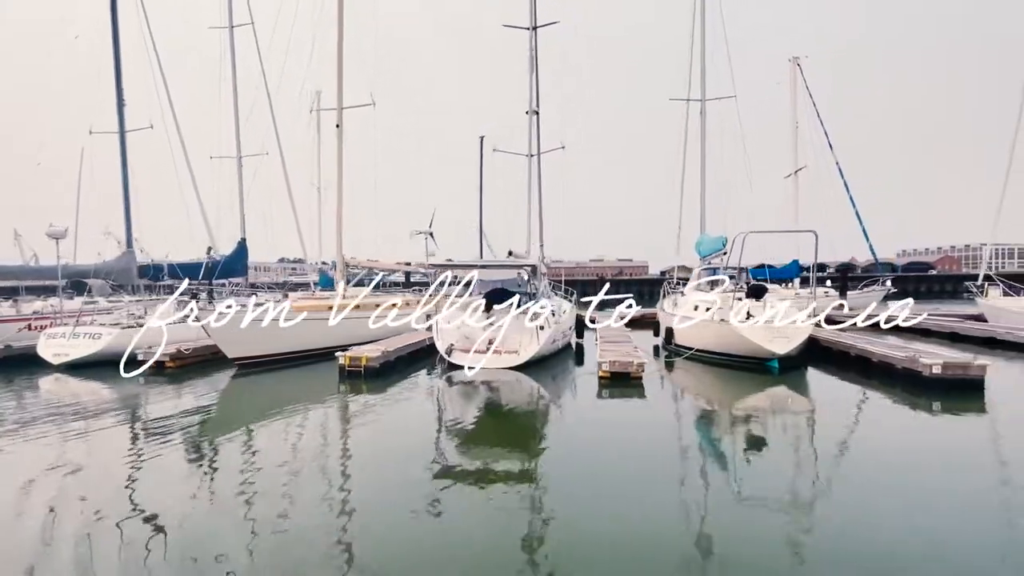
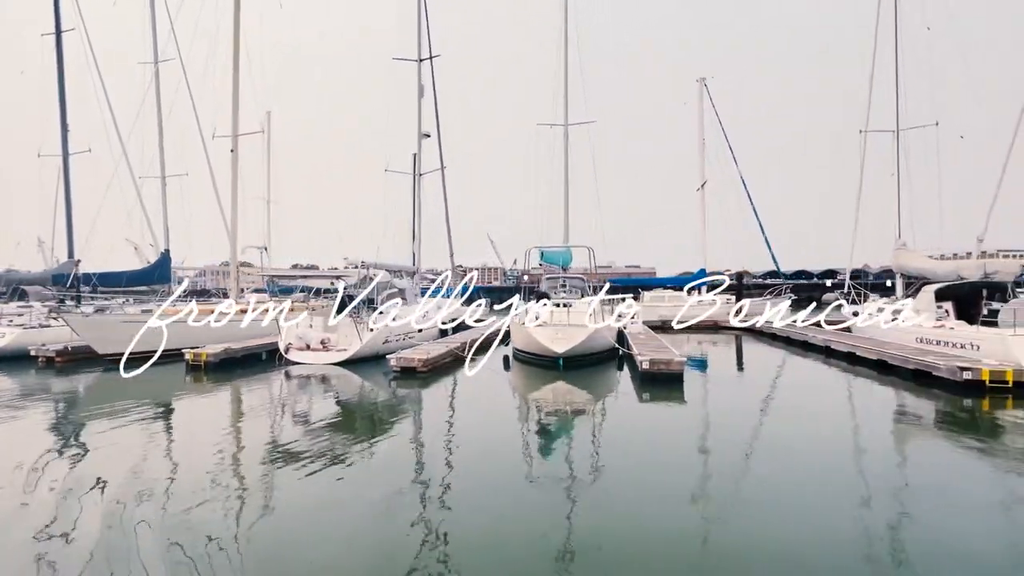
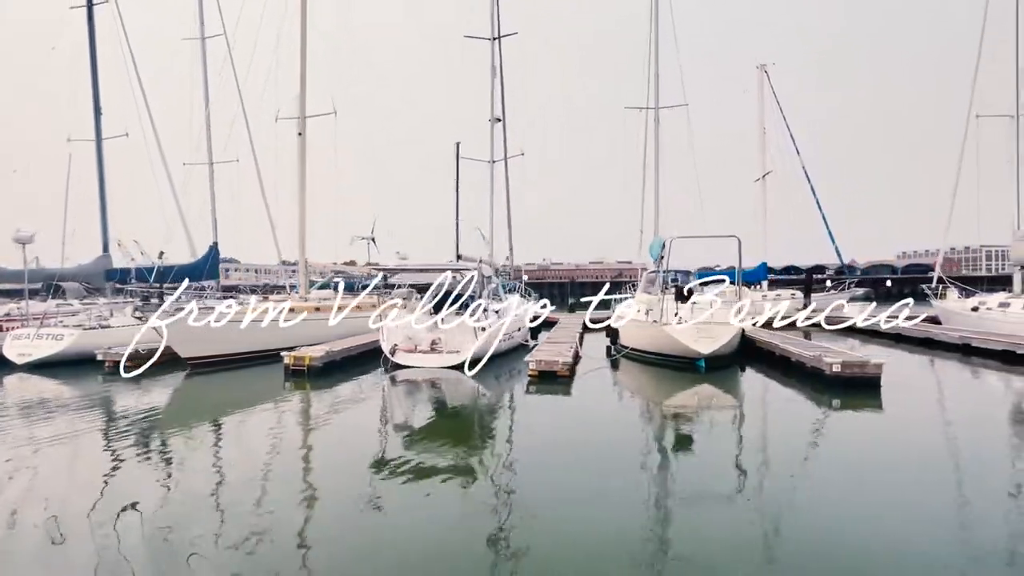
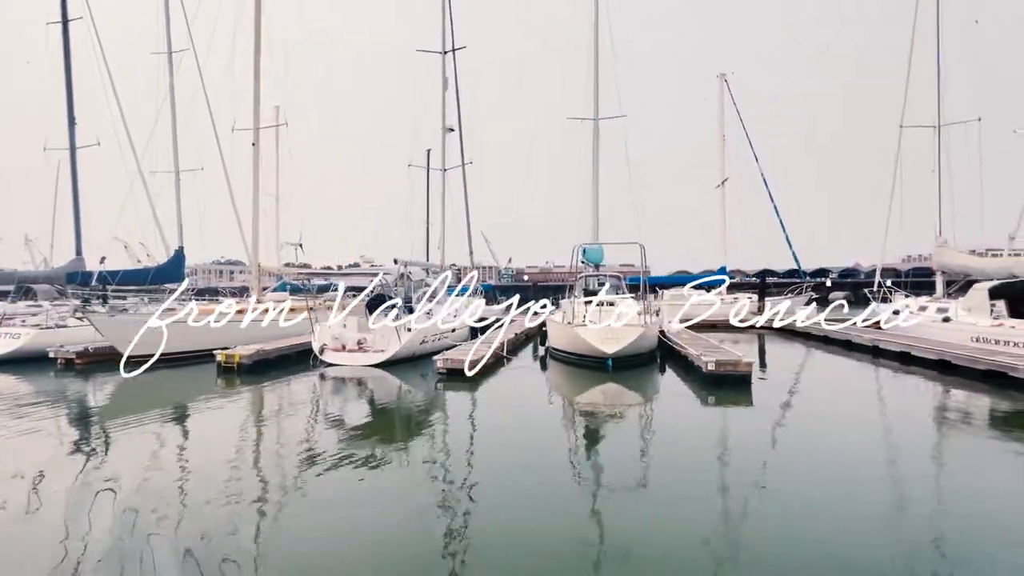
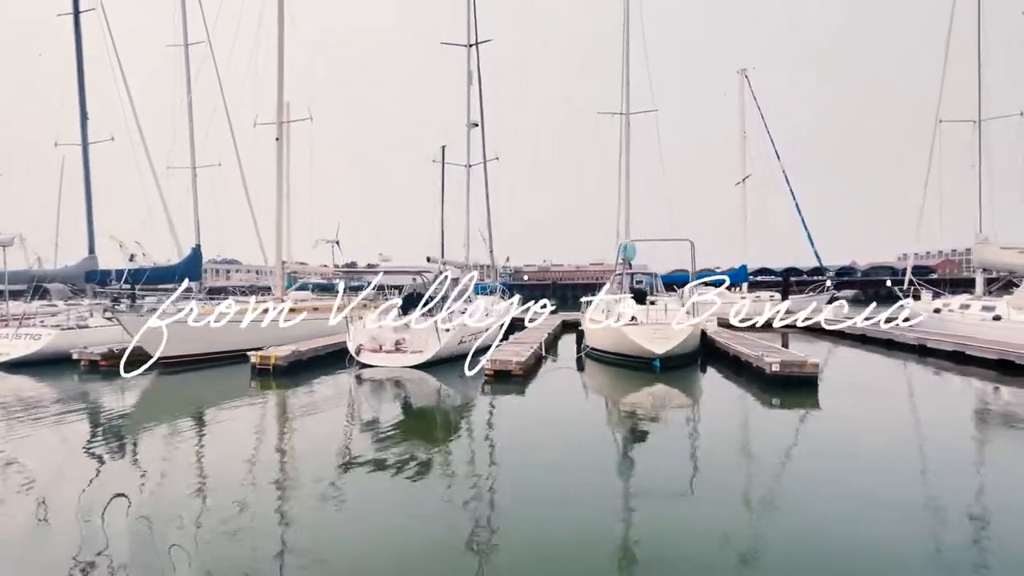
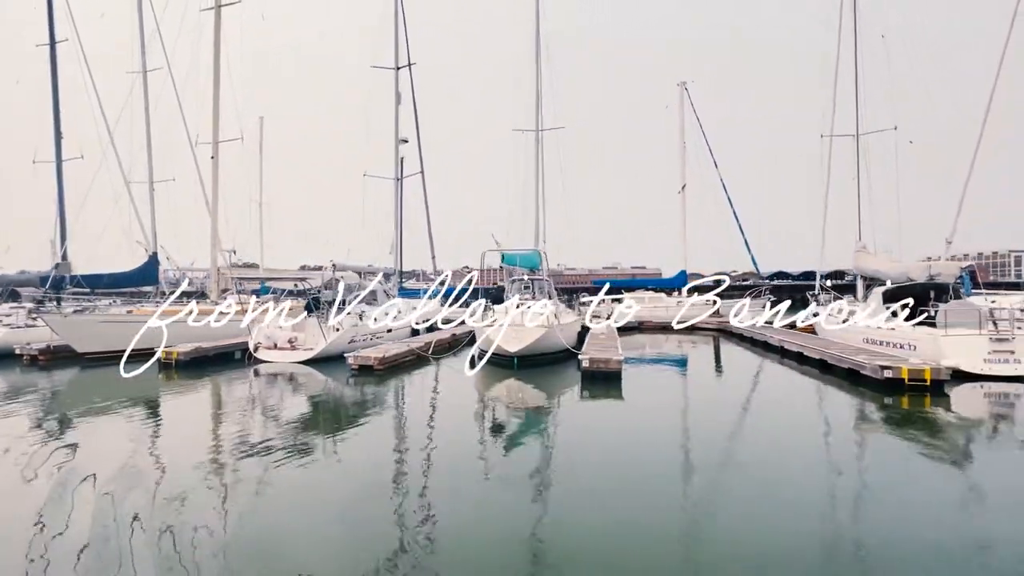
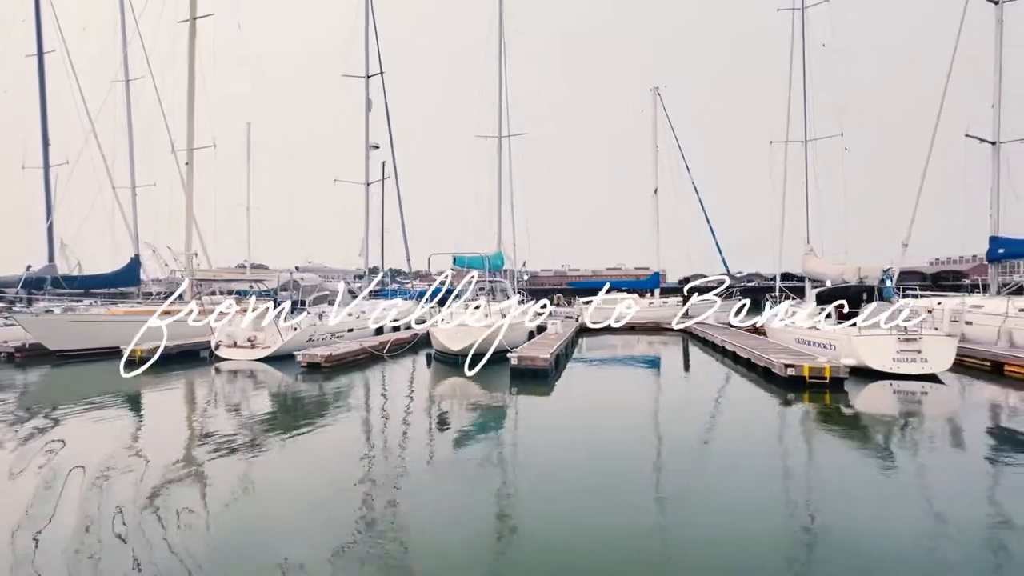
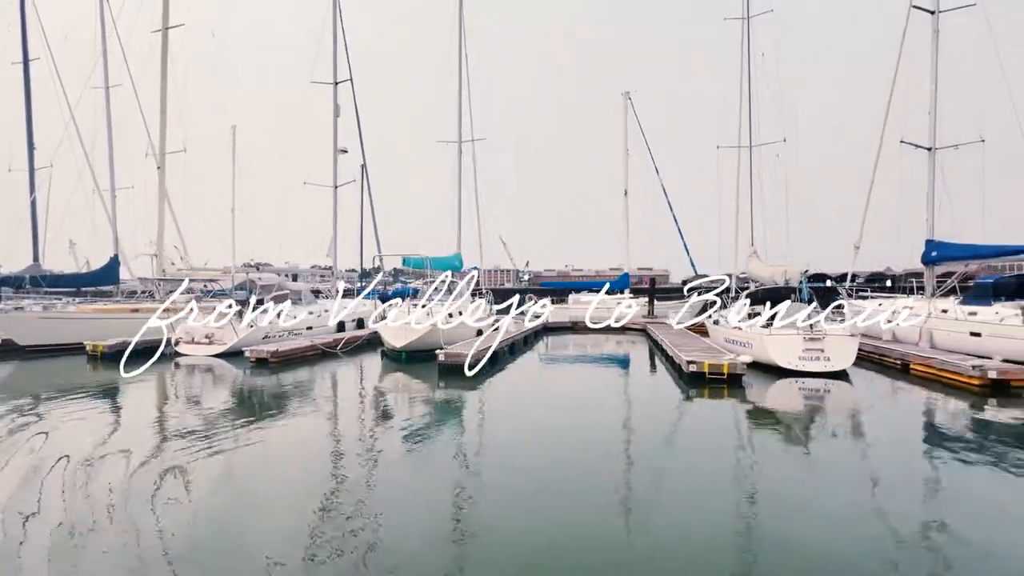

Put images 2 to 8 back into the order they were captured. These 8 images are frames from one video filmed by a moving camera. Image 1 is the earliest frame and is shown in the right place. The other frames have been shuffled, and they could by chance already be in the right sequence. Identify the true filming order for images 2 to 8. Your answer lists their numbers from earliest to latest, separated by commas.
3, 5, 4, 2, 6, 7, 8
